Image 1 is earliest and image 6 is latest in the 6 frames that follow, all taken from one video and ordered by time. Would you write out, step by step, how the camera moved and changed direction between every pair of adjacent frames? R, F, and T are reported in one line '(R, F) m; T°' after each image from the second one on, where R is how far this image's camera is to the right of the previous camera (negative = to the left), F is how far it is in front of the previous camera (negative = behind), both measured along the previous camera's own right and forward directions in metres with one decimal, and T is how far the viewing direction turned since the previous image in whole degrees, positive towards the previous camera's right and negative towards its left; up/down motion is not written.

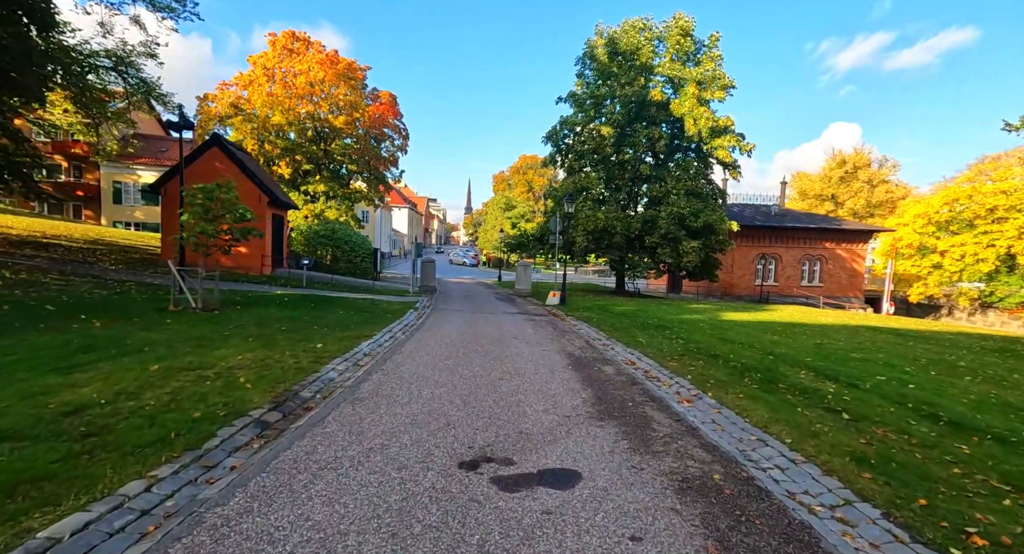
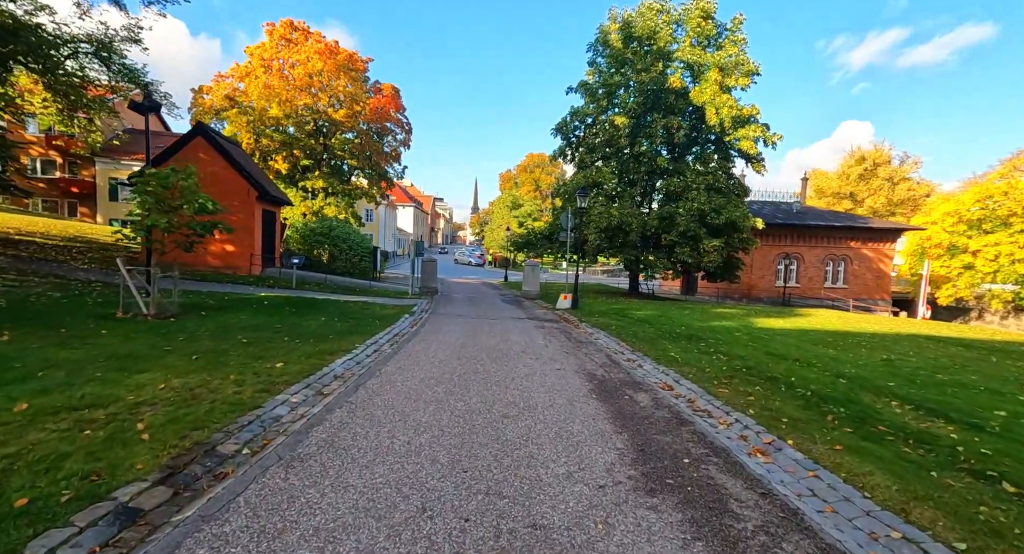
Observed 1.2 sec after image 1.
(0.0, +1.7) m; -1°
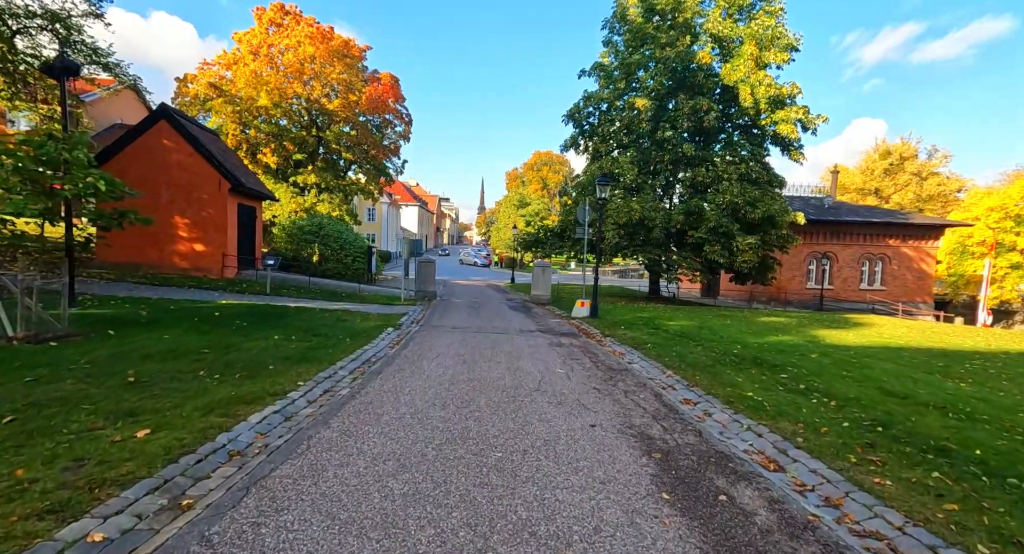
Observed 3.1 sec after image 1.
(0.0, +2.6) m; -1°
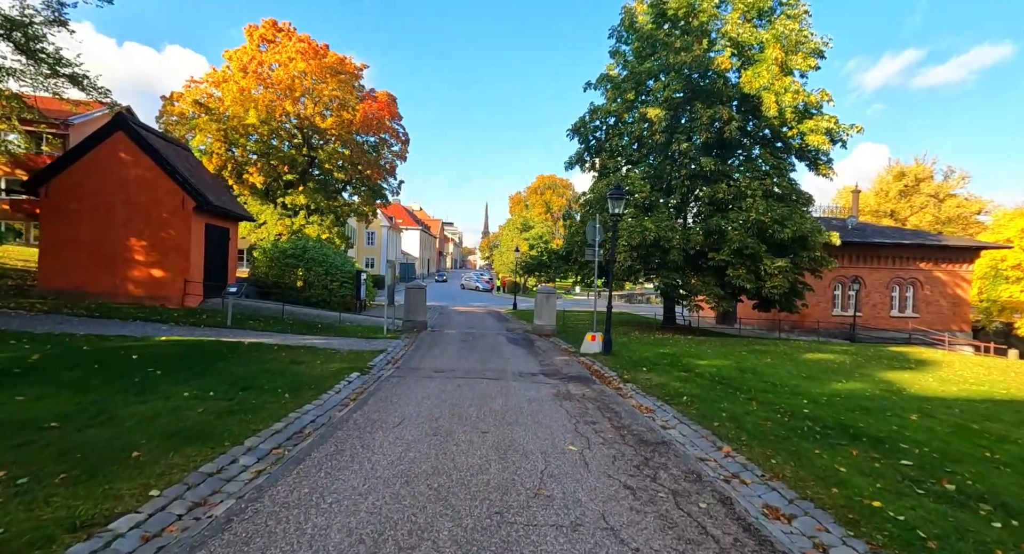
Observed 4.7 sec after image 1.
(+0.2, +2.3) m; 0°
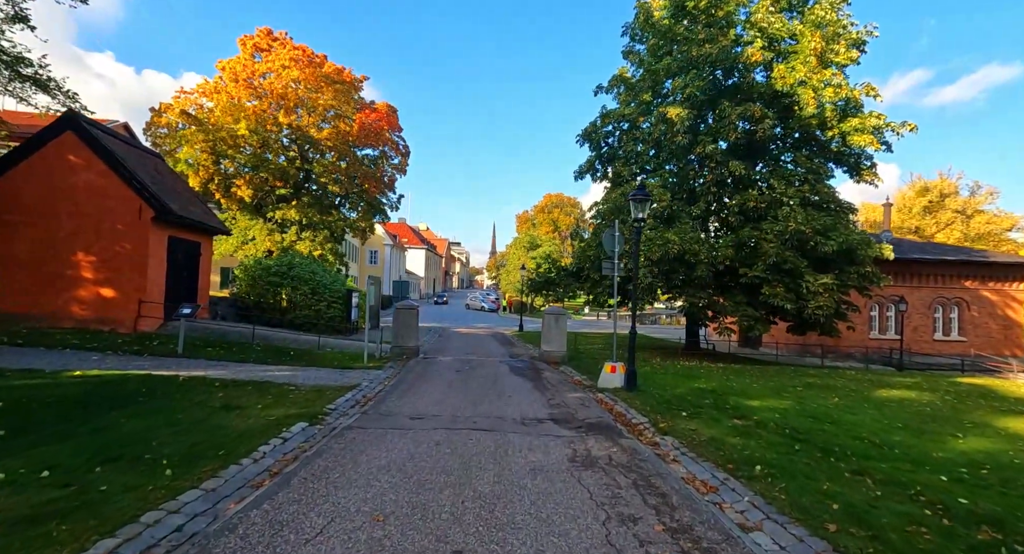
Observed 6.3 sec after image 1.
(+0.1, +2.3) m; -1°
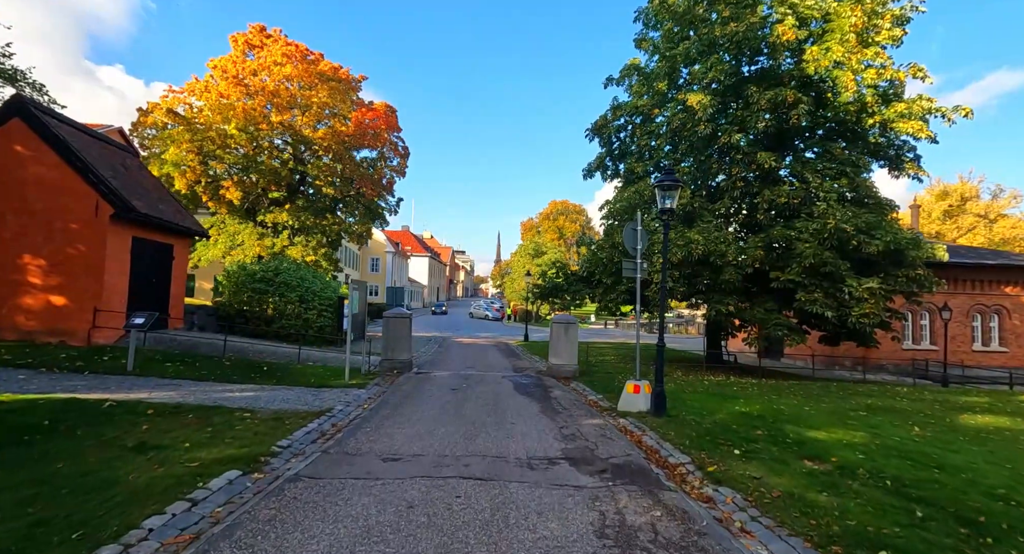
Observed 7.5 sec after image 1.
(0.0, +1.8) m; -1°
